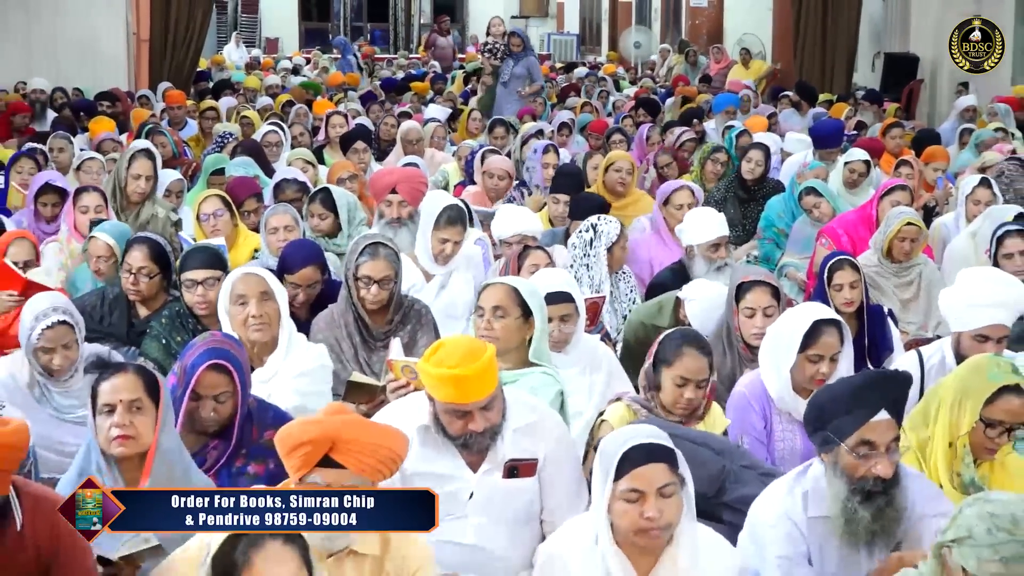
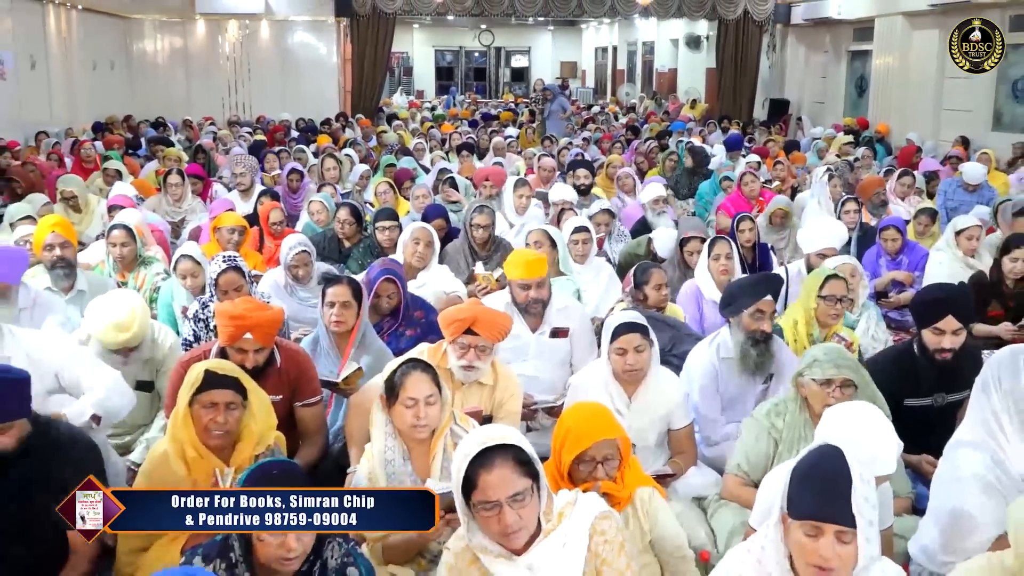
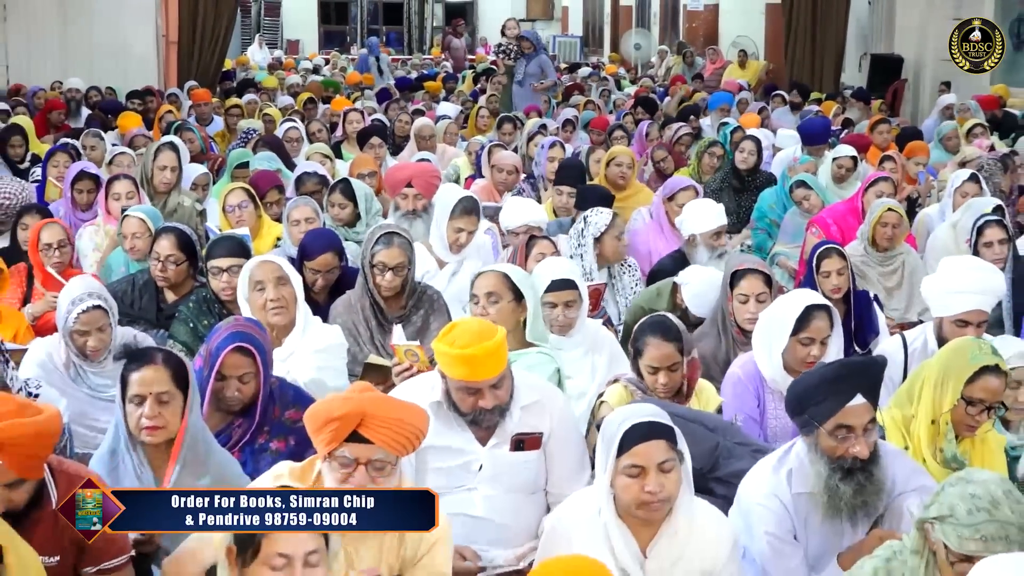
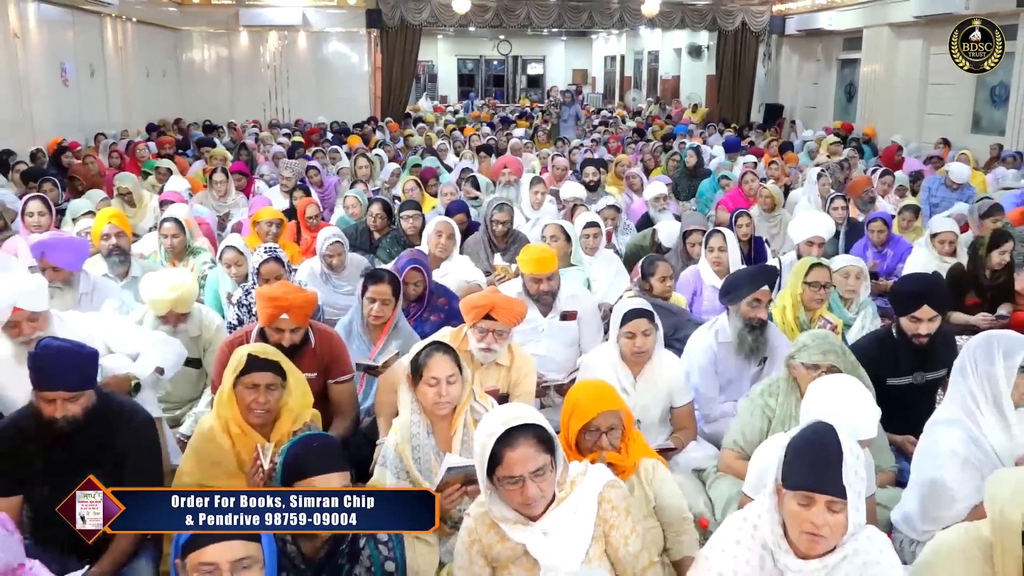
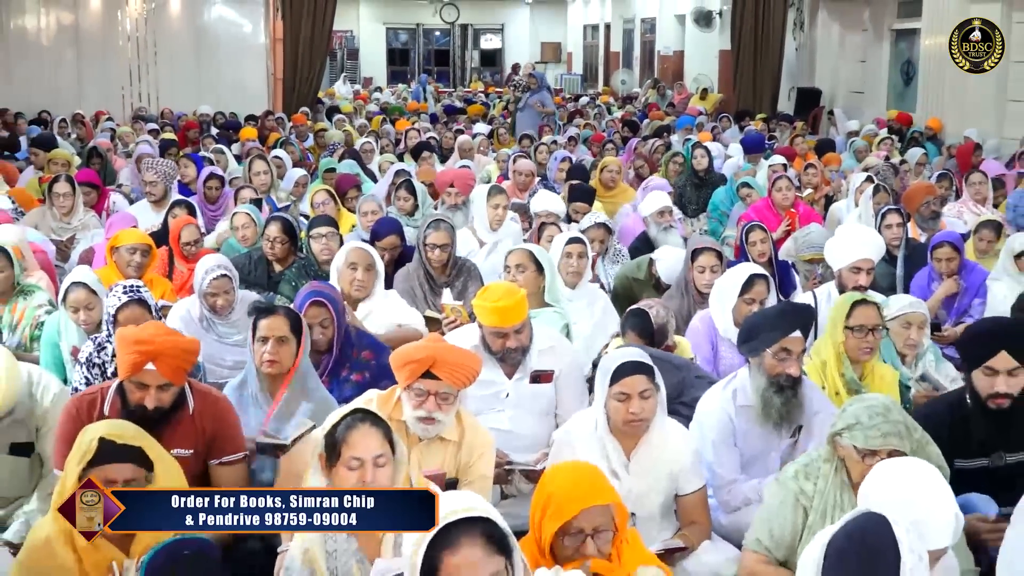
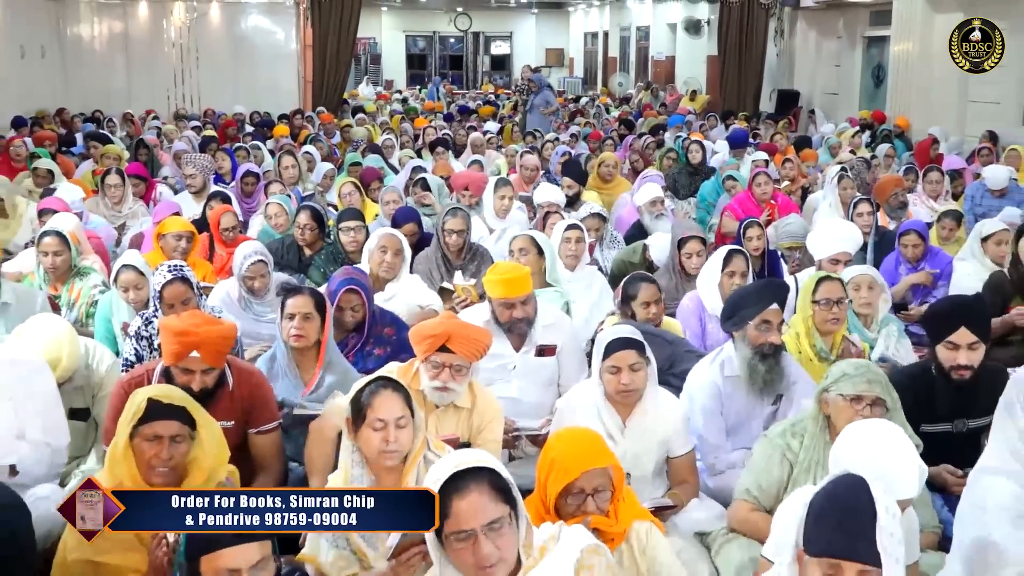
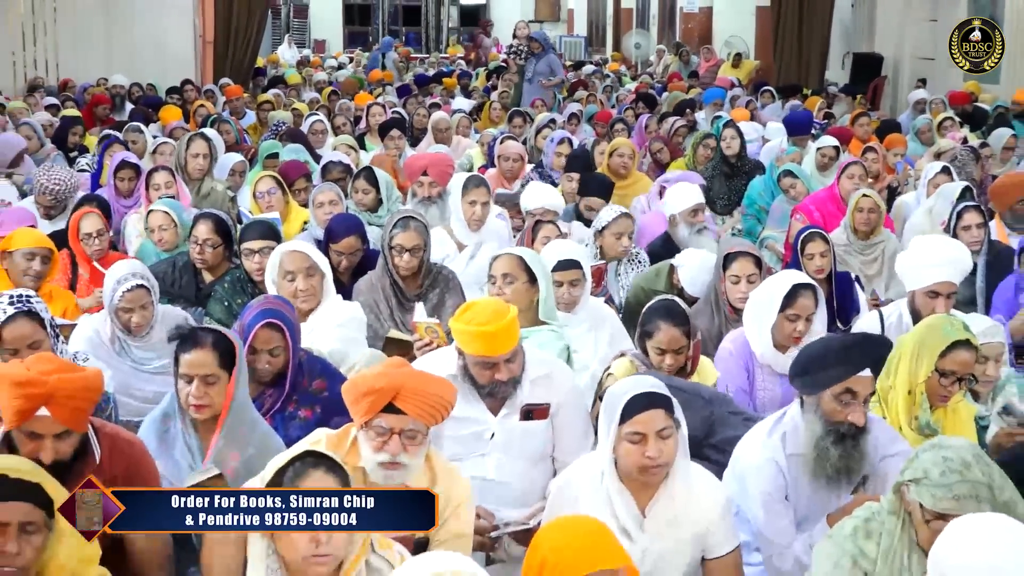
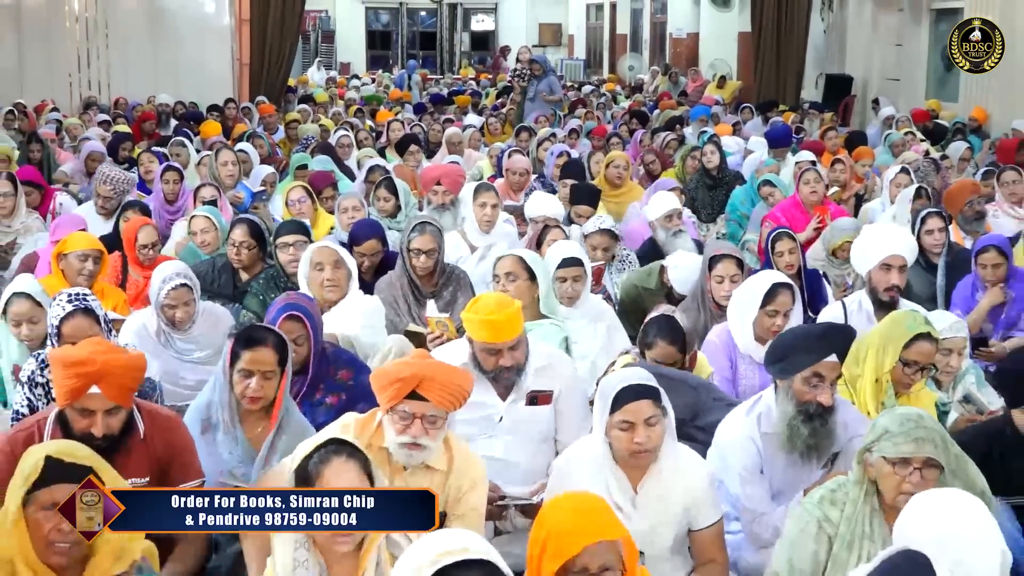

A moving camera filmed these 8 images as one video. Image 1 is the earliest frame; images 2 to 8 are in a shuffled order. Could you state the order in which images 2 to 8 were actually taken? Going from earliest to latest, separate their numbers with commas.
3, 7, 8, 5, 6, 2, 4
